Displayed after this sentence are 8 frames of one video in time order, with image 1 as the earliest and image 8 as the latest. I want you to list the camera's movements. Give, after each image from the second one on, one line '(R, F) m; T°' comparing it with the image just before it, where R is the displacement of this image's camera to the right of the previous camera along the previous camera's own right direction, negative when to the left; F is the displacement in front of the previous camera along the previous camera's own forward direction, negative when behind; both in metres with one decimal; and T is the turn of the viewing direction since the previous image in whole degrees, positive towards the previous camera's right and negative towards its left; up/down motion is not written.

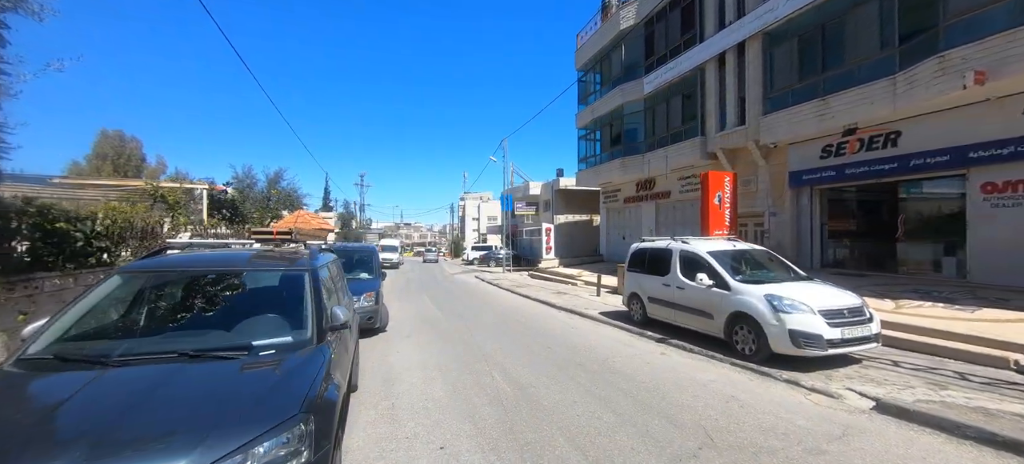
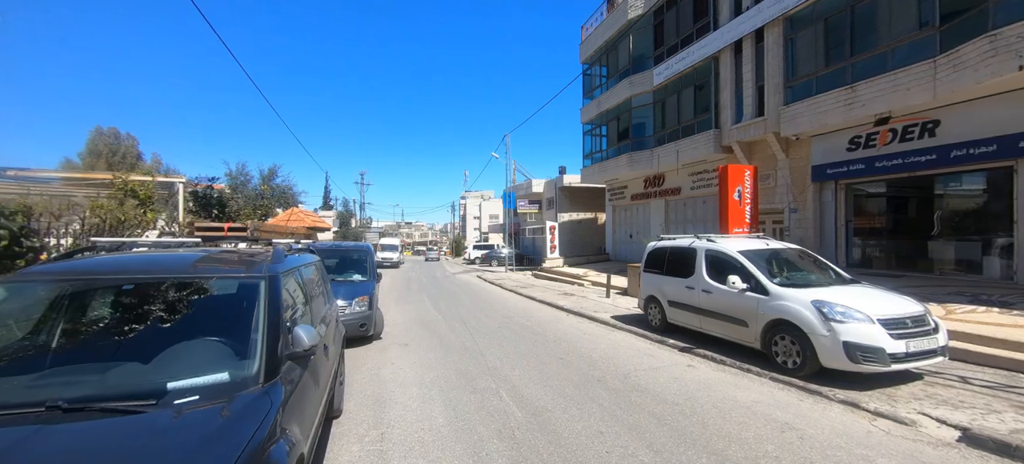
(-0.1, +0.8) m; 0°
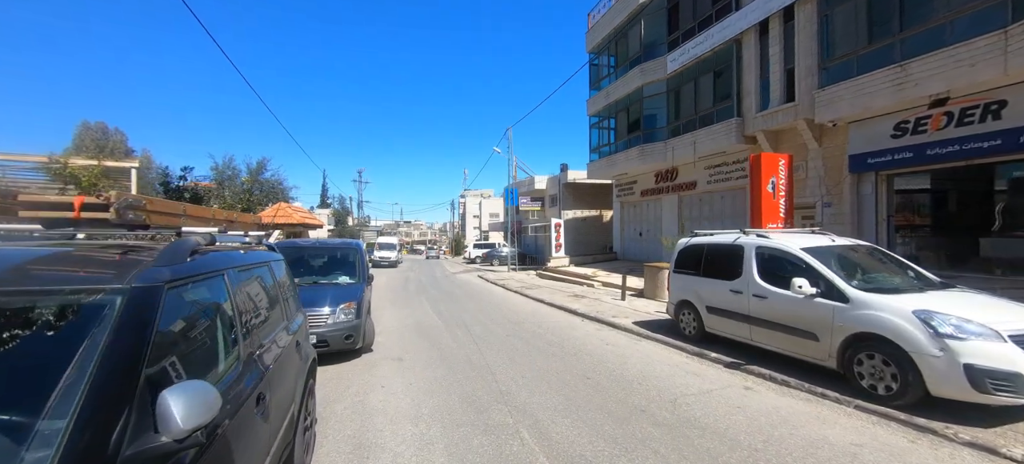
(-0.3, +1.2) m; 0°
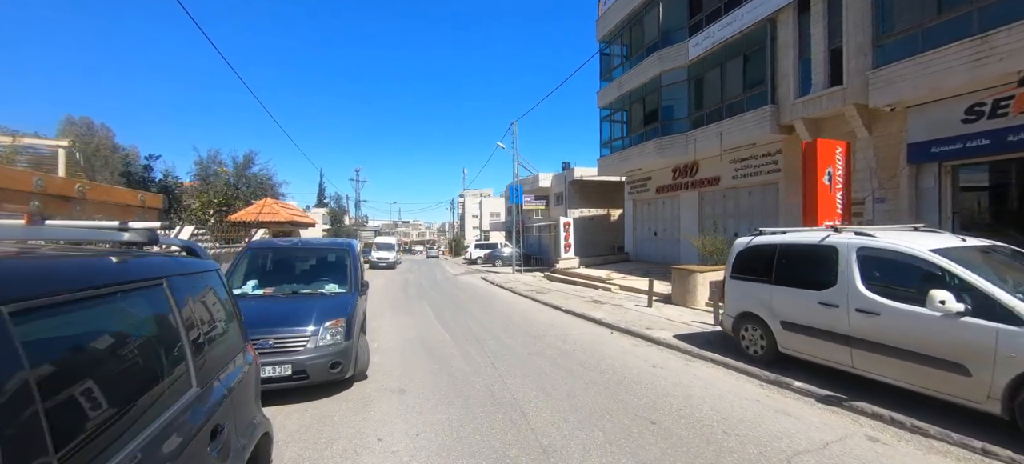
(-0.5, +1.4) m; 0°
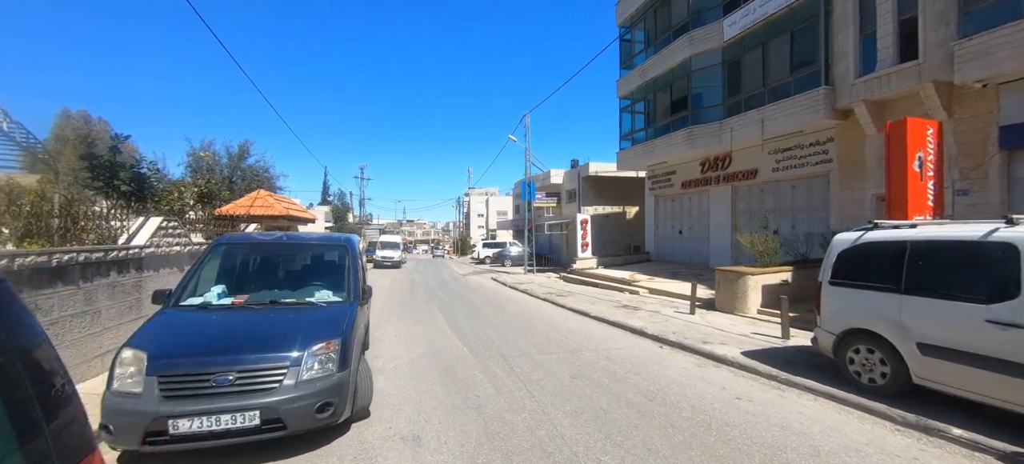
(-0.5, +1.4) m; -1°
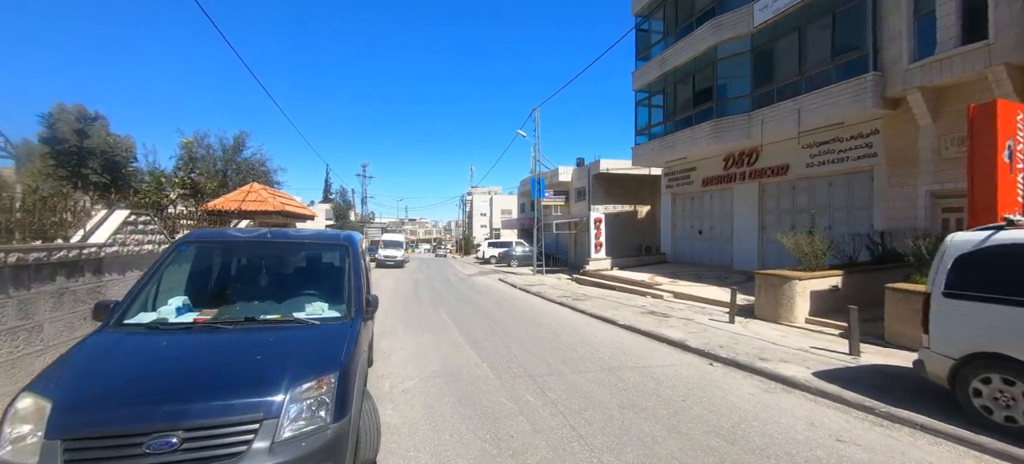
(-0.4, +1.0) m; 0°
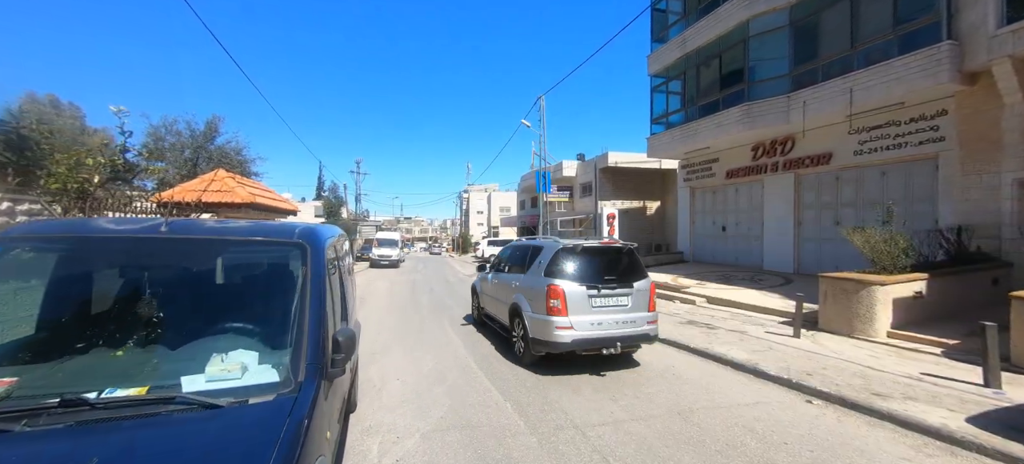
(-0.5, +1.7) m; +1°
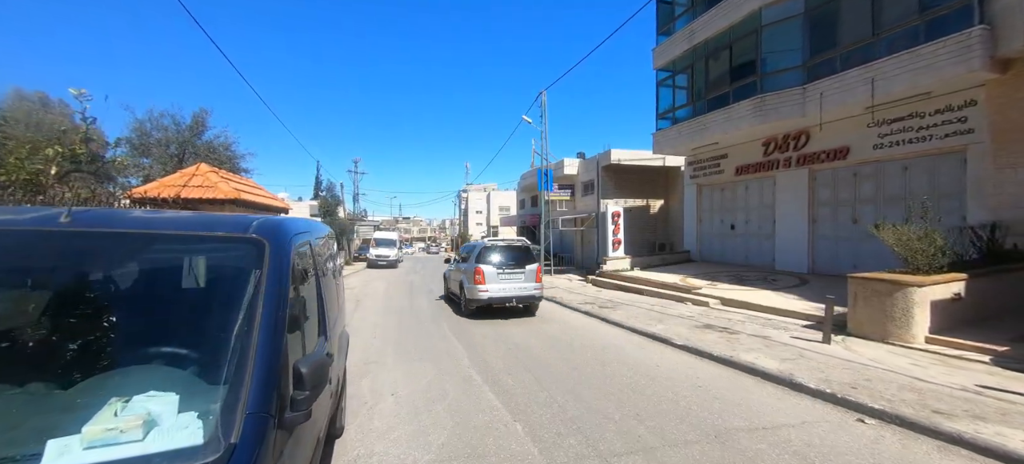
(-0.1, +0.6) m; 0°
